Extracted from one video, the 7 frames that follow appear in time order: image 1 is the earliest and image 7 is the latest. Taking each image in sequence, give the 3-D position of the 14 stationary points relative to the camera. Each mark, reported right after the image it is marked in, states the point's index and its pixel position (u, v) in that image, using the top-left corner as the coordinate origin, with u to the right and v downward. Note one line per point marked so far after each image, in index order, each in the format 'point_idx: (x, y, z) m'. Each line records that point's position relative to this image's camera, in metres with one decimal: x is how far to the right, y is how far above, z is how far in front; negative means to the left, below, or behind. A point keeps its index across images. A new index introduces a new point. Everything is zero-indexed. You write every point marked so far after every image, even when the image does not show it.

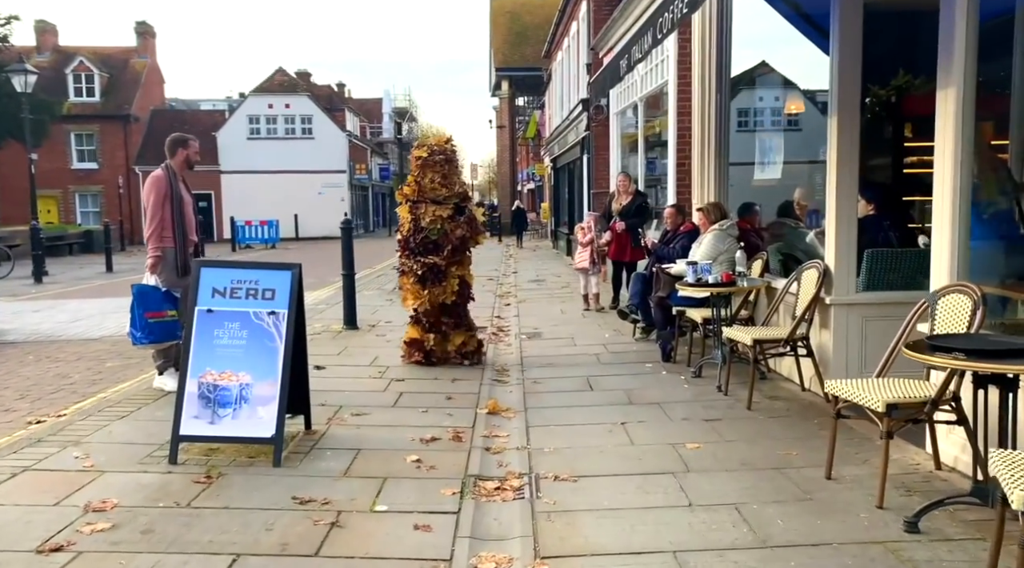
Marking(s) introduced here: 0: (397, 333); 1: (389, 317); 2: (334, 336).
0: (-1.3, -0.5, +10.0) m
1: (-1.6, -0.4, +11.3) m
2: (-1.9, -0.6, +9.7) m
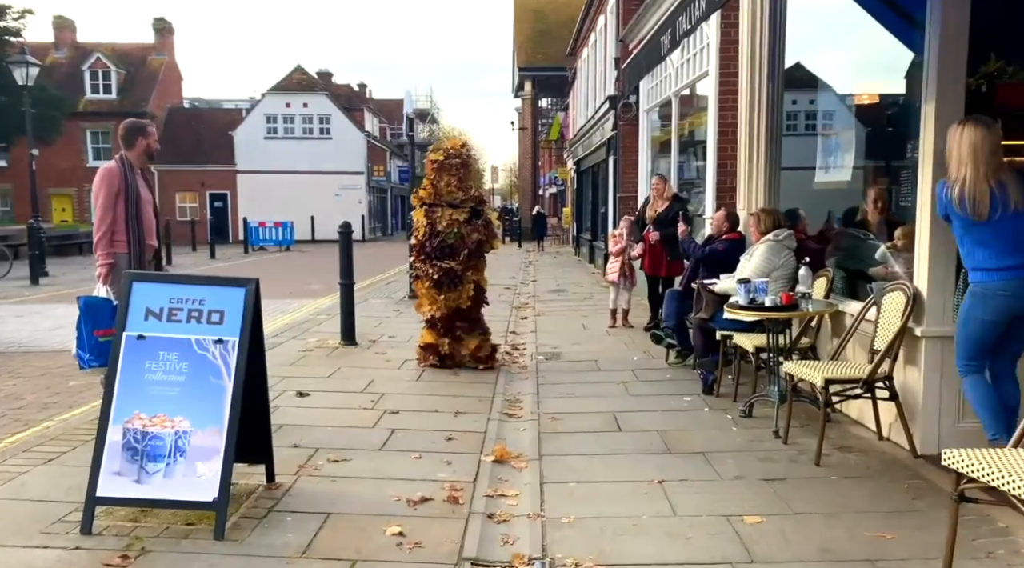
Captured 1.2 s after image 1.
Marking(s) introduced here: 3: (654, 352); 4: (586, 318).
0: (-1.1, -0.7, +8.9) m
1: (-1.4, -0.5, +10.3) m
2: (-1.8, -0.7, +8.6) m
3: (+1.4, -0.7, +8.6) m
4: (+0.9, -0.4, +11.4) m
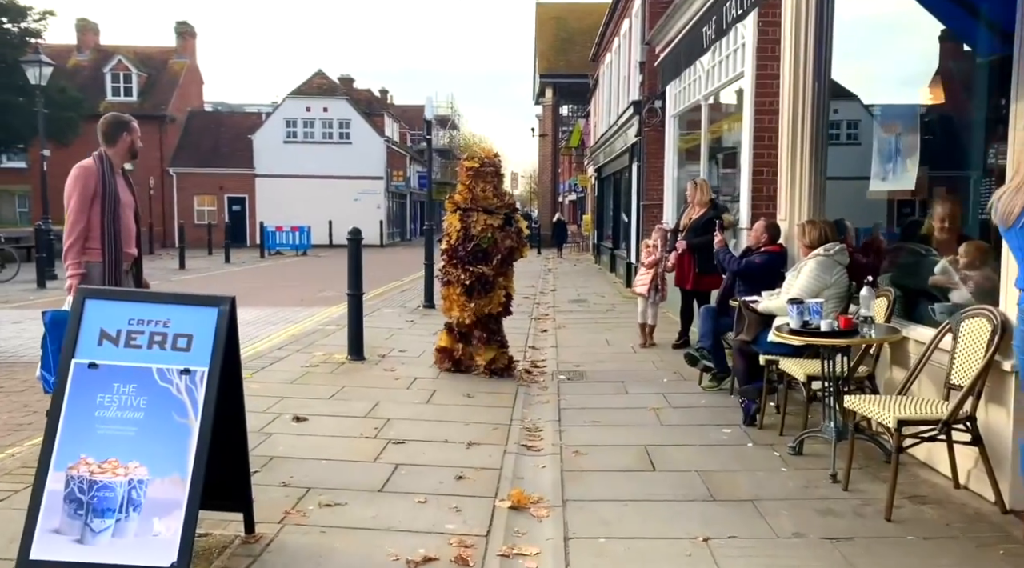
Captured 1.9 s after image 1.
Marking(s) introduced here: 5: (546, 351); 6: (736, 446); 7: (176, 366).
0: (-1.0, -0.8, +8.3) m
1: (-1.2, -0.7, +9.6) m
2: (-1.6, -0.8, +8.0) m
3: (+1.5, -0.8, +7.9) m
4: (+1.2, -0.6, +10.7) m
5: (+0.4, -0.7, +9.7) m
6: (+1.4, -1.0, +5.5) m
7: (-1.3, -0.3, +3.5) m
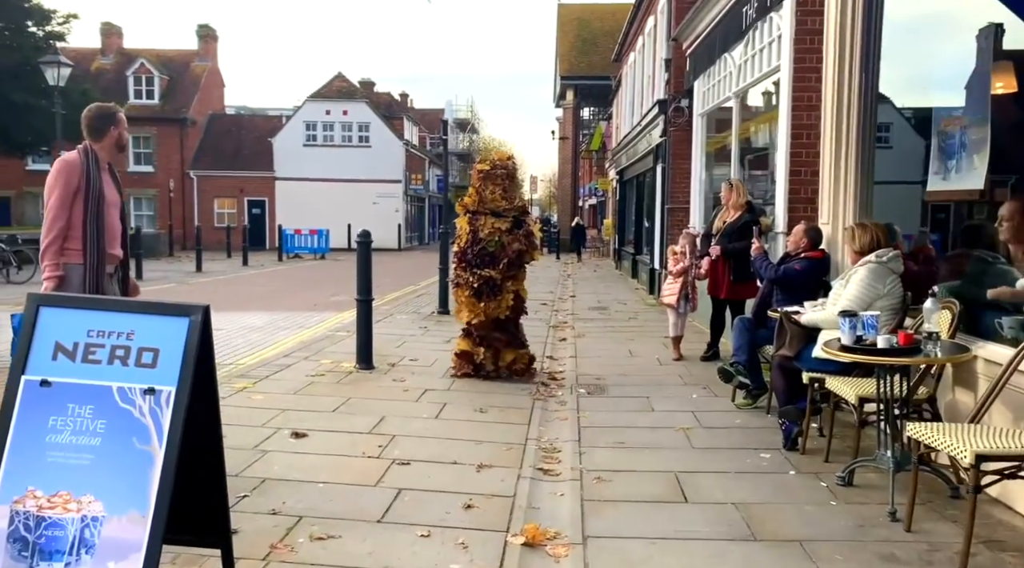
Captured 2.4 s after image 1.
0: (-0.8, -0.8, +7.8) m
1: (-1.0, -0.7, +9.1) m
2: (-1.5, -0.8, +7.5) m
3: (+1.7, -0.9, +7.4) m
4: (+1.4, -0.7, +10.2) m
5: (+0.6, -0.8, +9.1) m
6: (+1.5, -1.1, +5.0) m
7: (-1.3, -0.3, +3.0) m
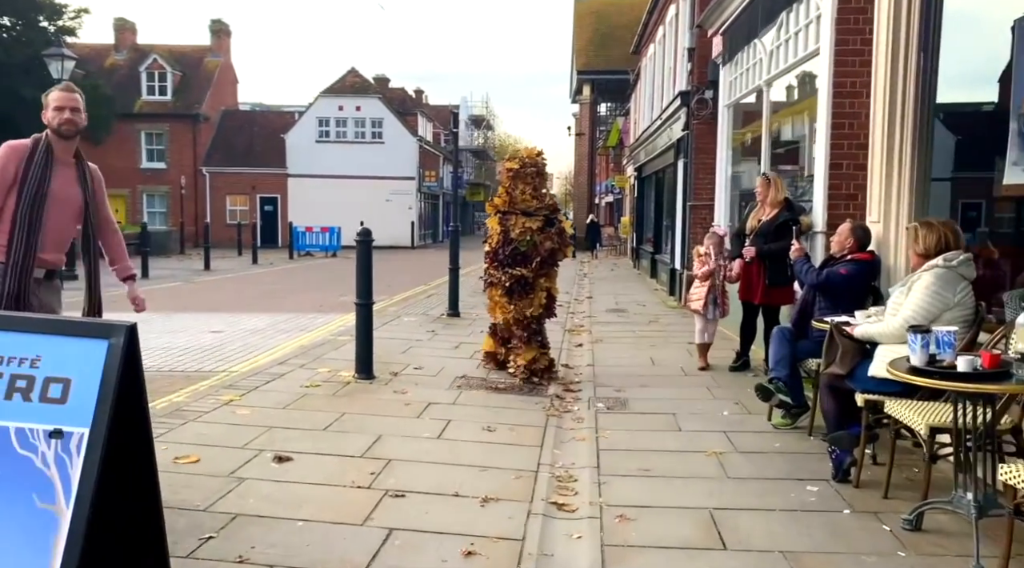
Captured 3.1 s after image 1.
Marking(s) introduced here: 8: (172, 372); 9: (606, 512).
0: (-0.7, -0.9, +7.1) m
1: (-0.9, -0.7, +8.5) m
2: (-1.4, -0.8, +6.9) m
3: (+1.8, -0.9, +6.7) m
4: (+1.5, -0.7, +9.5) m
5: (+0.7, -0.8, +8.5) m
6: (+1.5, -1.1, +4.3) m
7: (-1.2, -0.4, +2.4) m
8: (-3.1, -0.8, +8.1) m
9: (+0.5, -1.1, +4.3) m
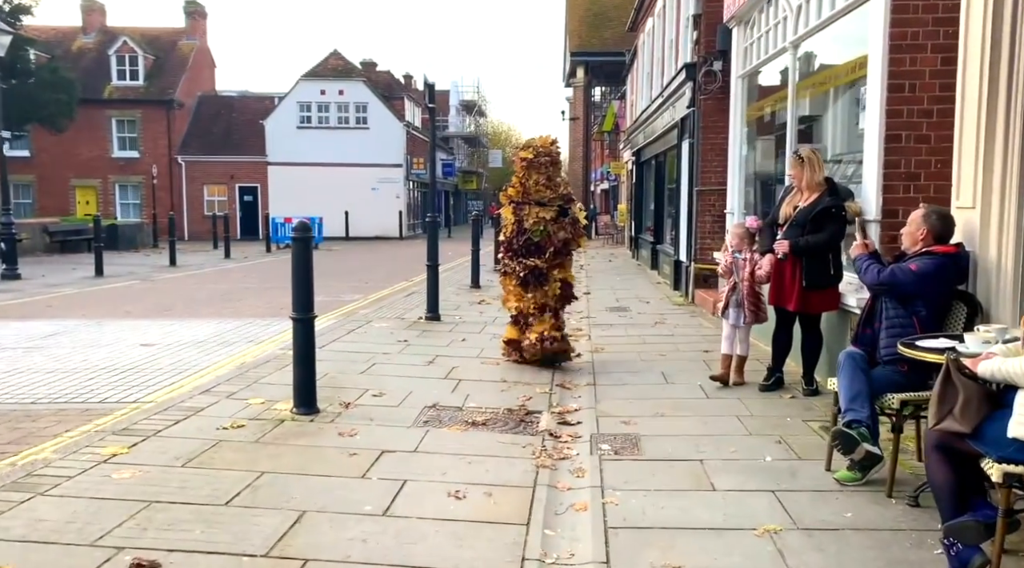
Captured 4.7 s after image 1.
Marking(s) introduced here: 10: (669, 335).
0: (-0.8, -0.9, +5.6) m
1: (-1.0, -0.8, +6.9) m
2: (-1.5, -0.9, +5.4) m
3: (+1.6, -0.9, +5.2) m
4: (+1.4, -0.7, +8.0) m
5: (+0.5, -0.8, +6.9) m
6: (+1.4, -1.2, +2.8) m
7: (-1.3, -0.5, +0.8) m
8: (-3.2, -0.9, +6.5) m
9: (+0.4, -1.2, +2.8) m
10: (+1.7, -0.5, +9.5) m
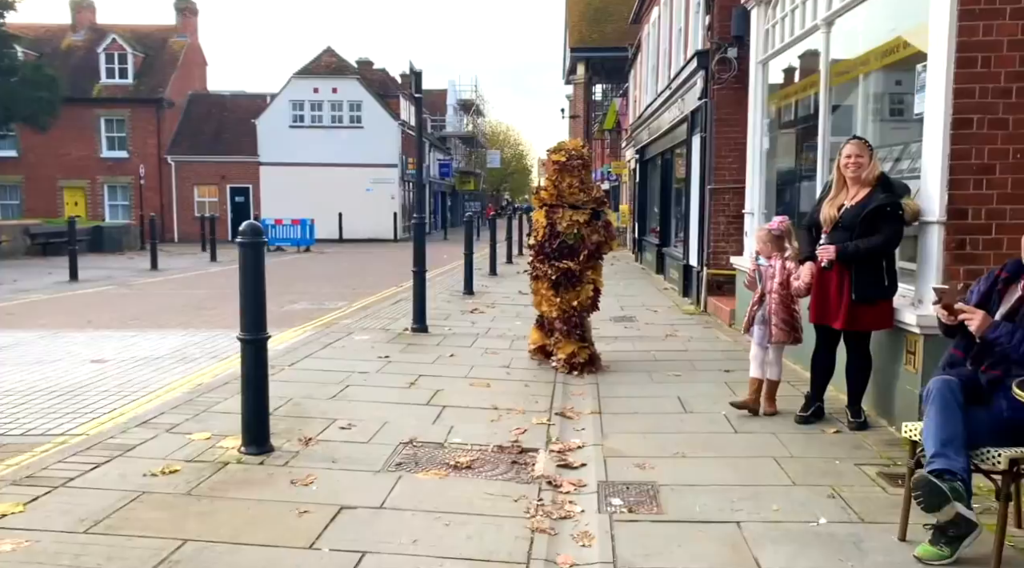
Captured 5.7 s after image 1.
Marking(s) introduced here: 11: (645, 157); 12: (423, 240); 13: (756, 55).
0: (-0.9, -1.0, +4.6) m
1: (-1.1, -0.8, +6.0) m
2: (-1.6, -1.0, +4.4) m
3: (+1.6, -1.0, +4.2) m
4: (+1.3, -0.8, +7.0) m
5: (+0.5, -0.9, +5.9) m
6: (+1.4, -1.2, +1.8) m
7: (-1.4, -0.6, -0.2) m
8: (-3.3, -0.9, +5.5) m
9: (+0.3, -1.3, +1.8) m
10: (+1.6, -0.6, +8.5) m
11: (+3.0, +2.8, +19.6) m
12: (-1.0, +0.5, +10.0) m
13: (+2.7, +2.6, +9.8) m
